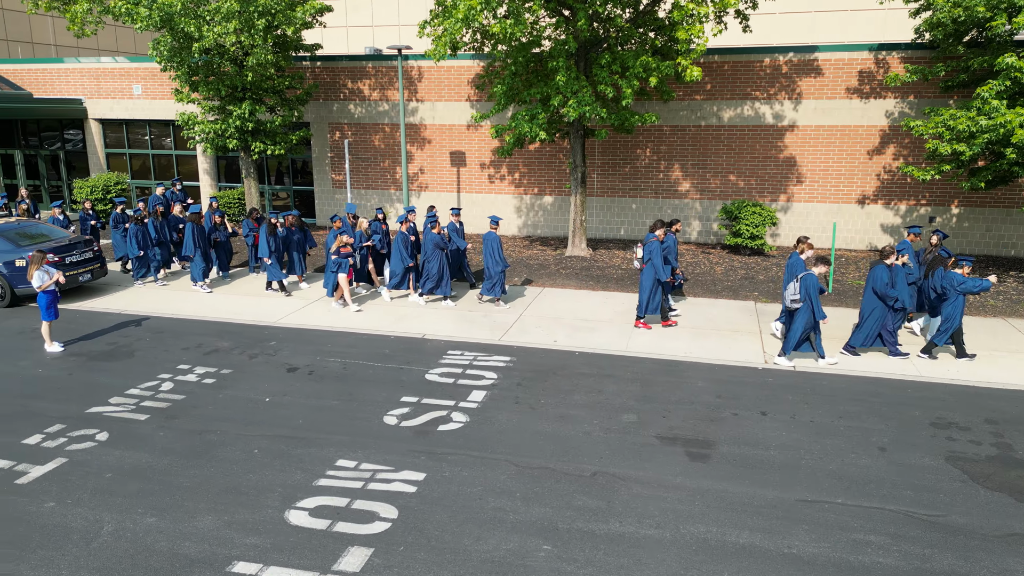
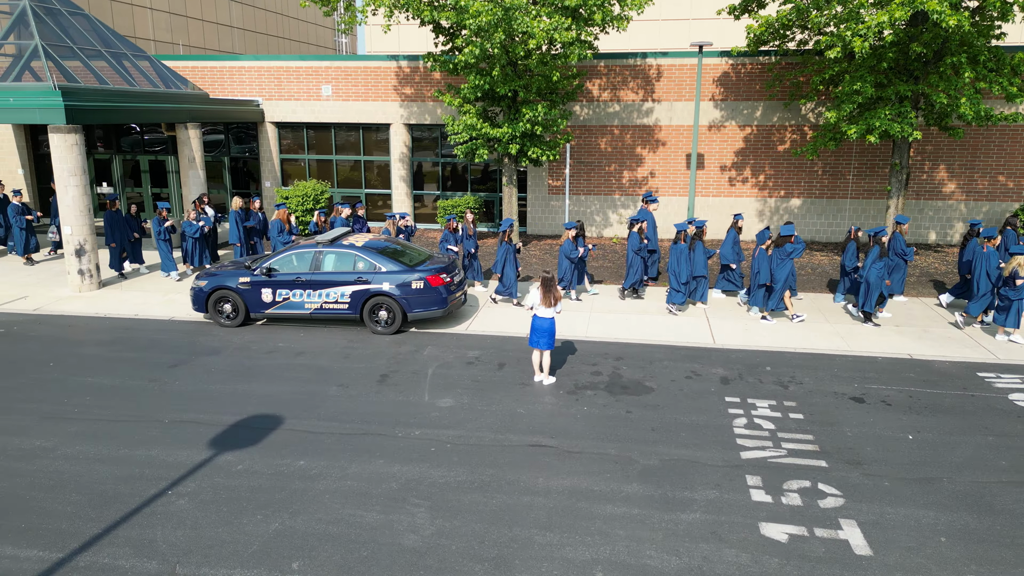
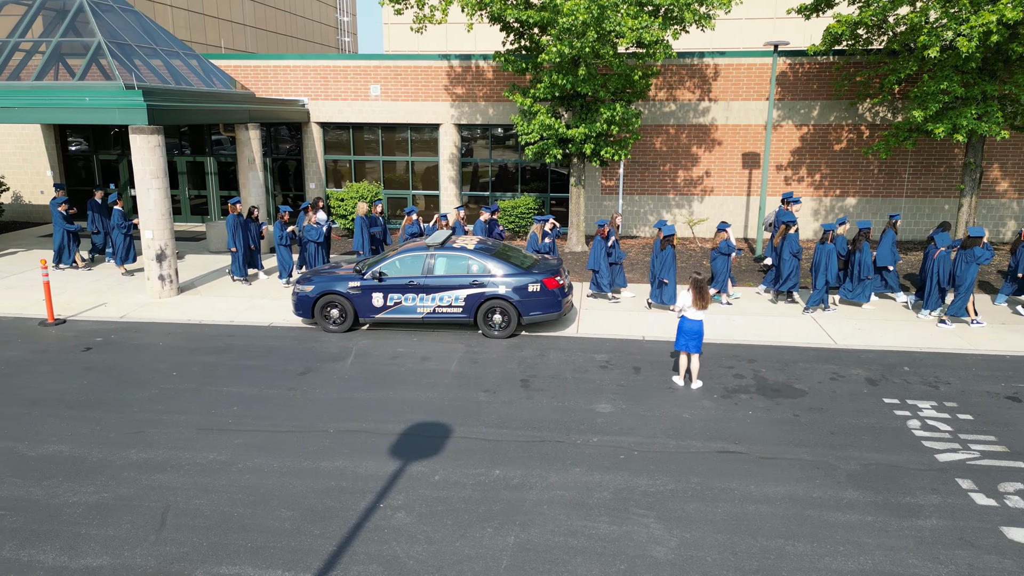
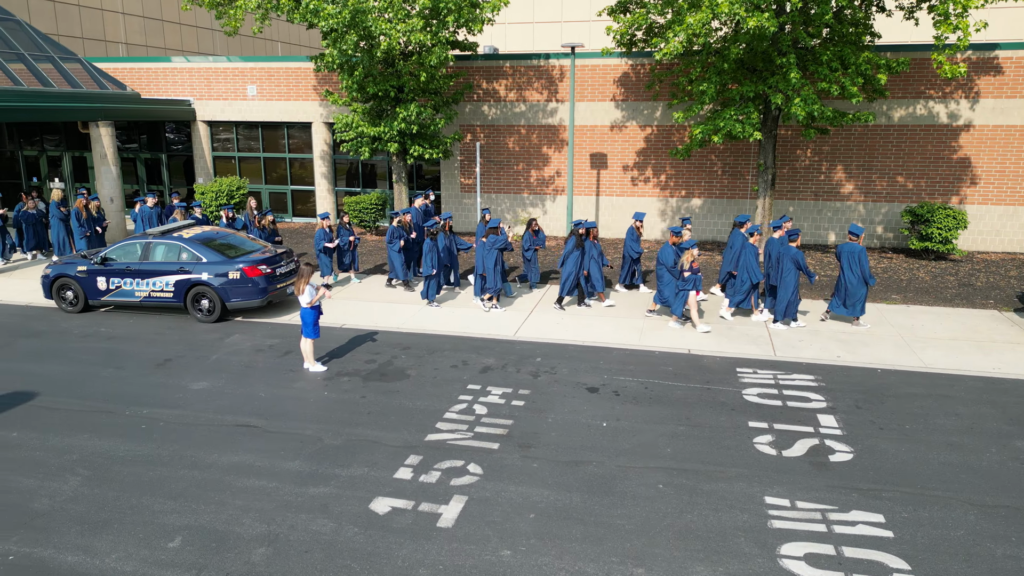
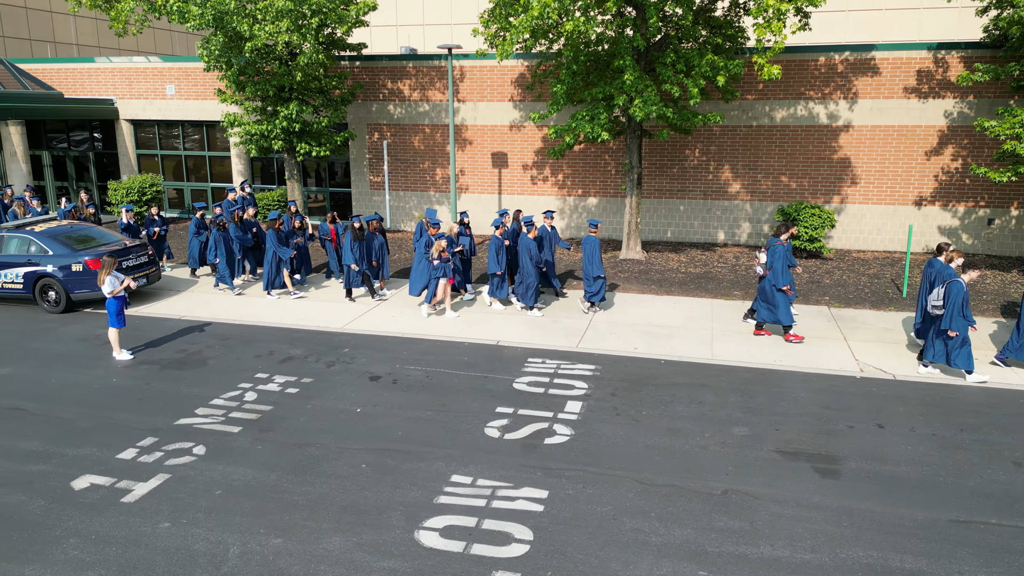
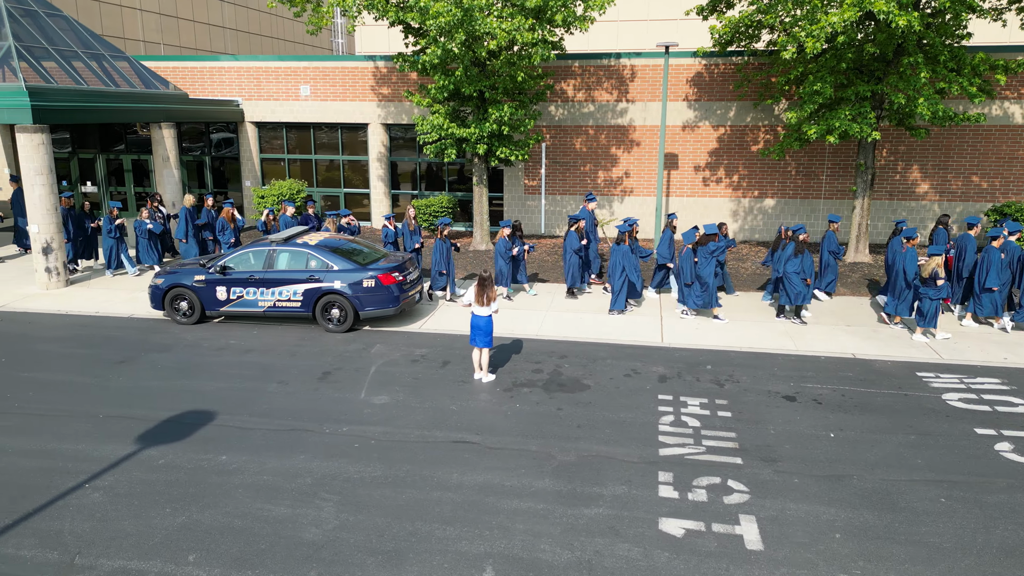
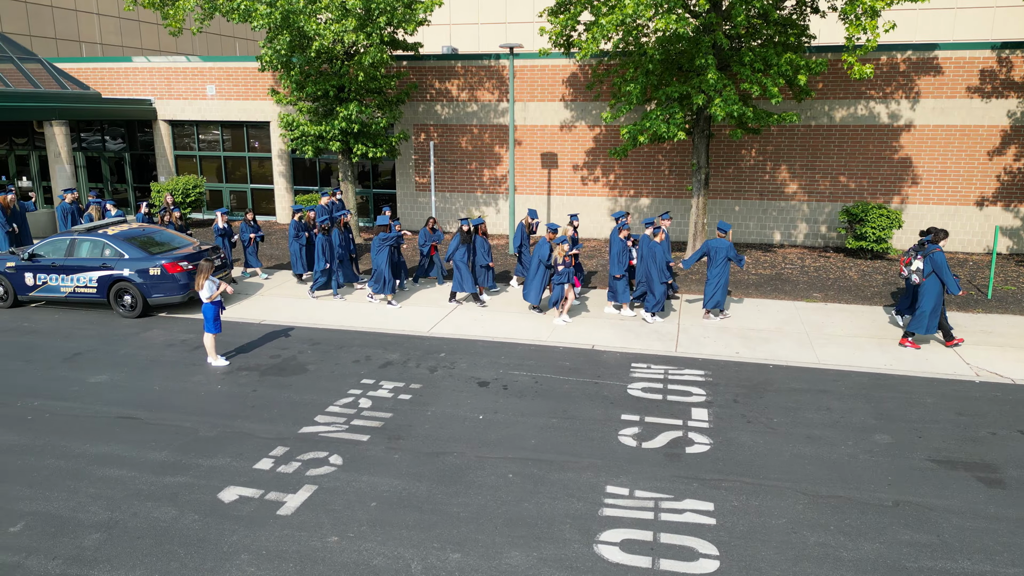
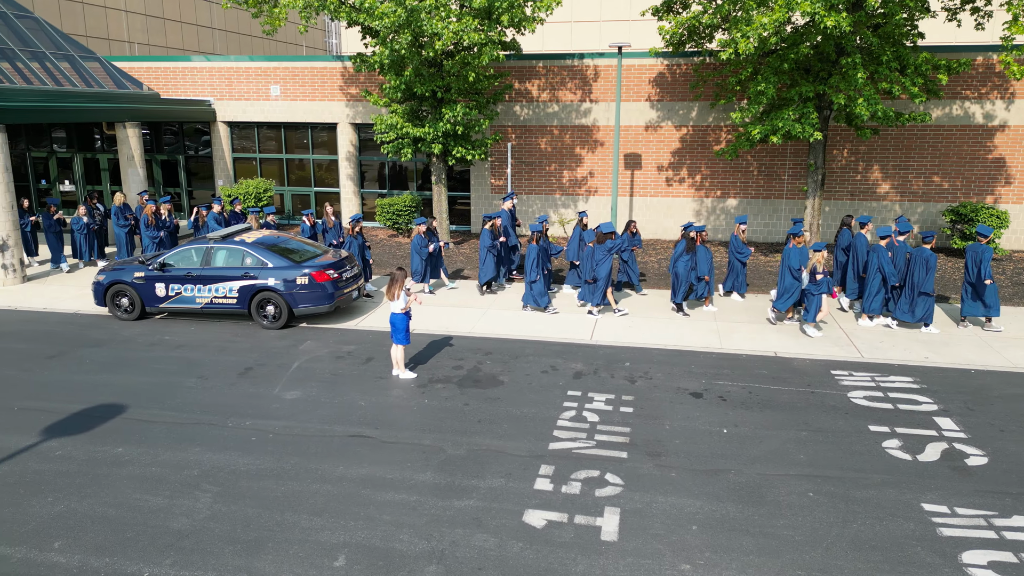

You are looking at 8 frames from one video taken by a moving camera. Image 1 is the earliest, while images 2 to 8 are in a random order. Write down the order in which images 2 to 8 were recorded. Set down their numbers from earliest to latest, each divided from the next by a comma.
5, 7, 4, 8, 6, 2, 3
